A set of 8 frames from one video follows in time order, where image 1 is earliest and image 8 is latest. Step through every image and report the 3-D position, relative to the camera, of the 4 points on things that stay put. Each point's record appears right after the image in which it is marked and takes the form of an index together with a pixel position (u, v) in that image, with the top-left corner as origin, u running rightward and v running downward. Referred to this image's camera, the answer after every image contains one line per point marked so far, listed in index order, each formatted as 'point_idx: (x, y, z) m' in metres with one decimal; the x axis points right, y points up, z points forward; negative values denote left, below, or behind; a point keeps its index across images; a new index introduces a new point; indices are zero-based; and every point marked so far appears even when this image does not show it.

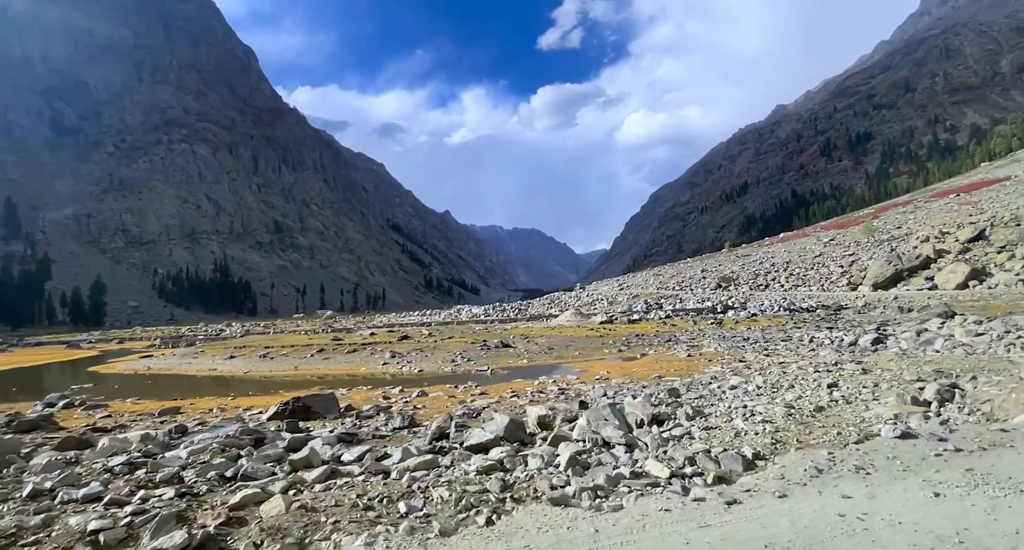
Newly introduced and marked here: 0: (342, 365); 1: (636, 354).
0: (-6.5, -3.4, +18.4) m
1: (+4.4, -2.9, +17.6) m
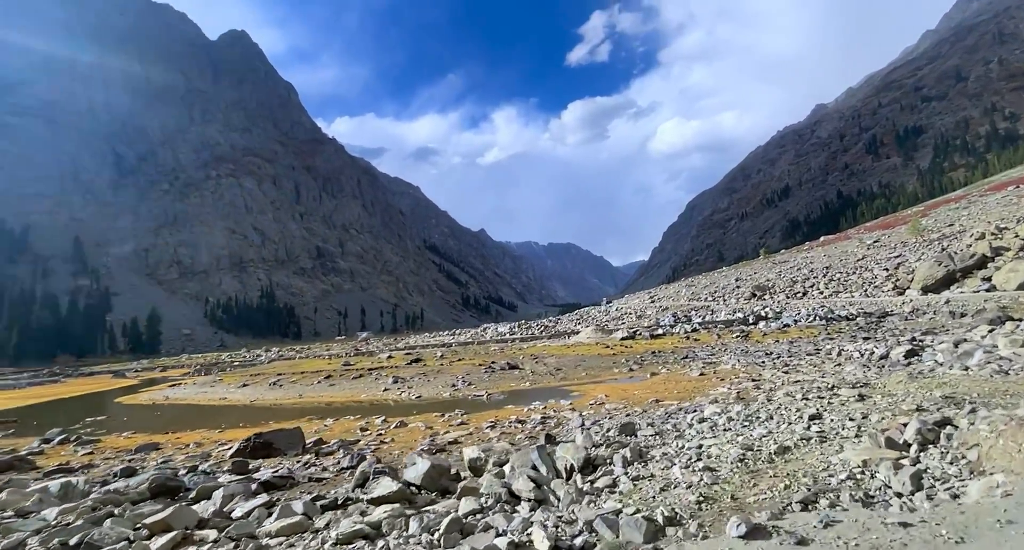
0: (-6.3, -4.4, +18.2) m
1: (+4.5, -3.4, +16.6) m
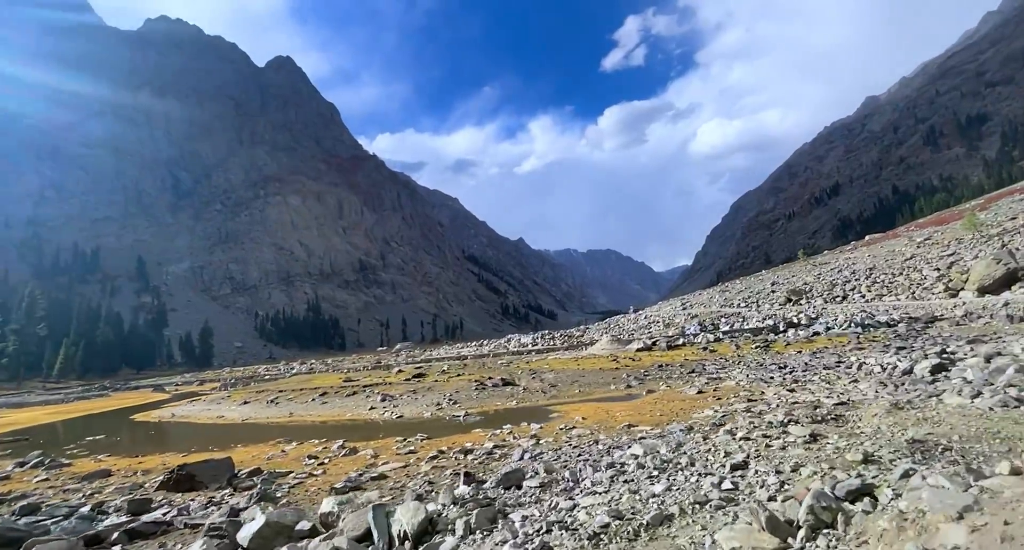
0: (-6.6, -4.9, +17.7) m
1: (+4.0, -3.7, +15.3) m
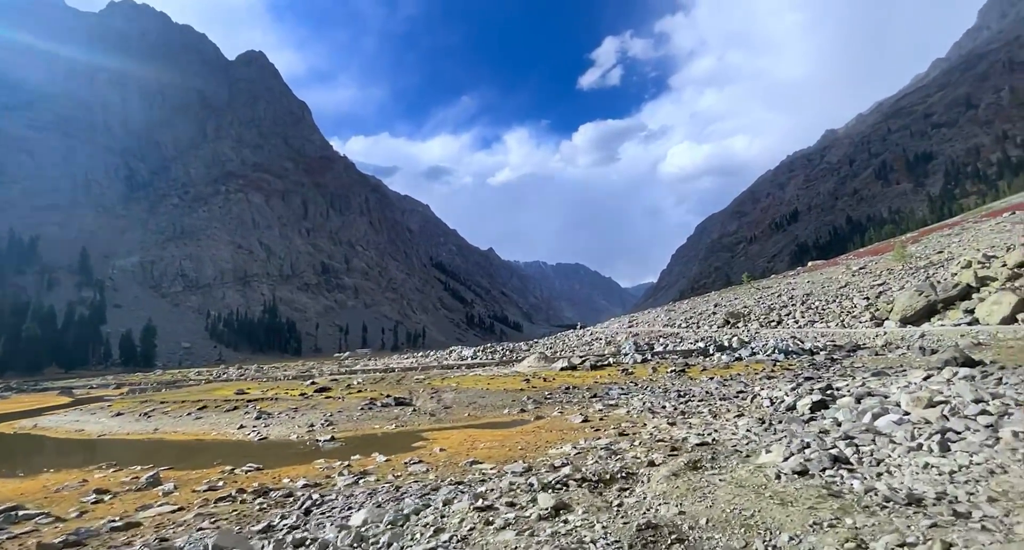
0: (-10.2, -5.0, +16.0) m
1: (+0.5, -4.2, +14.3) m
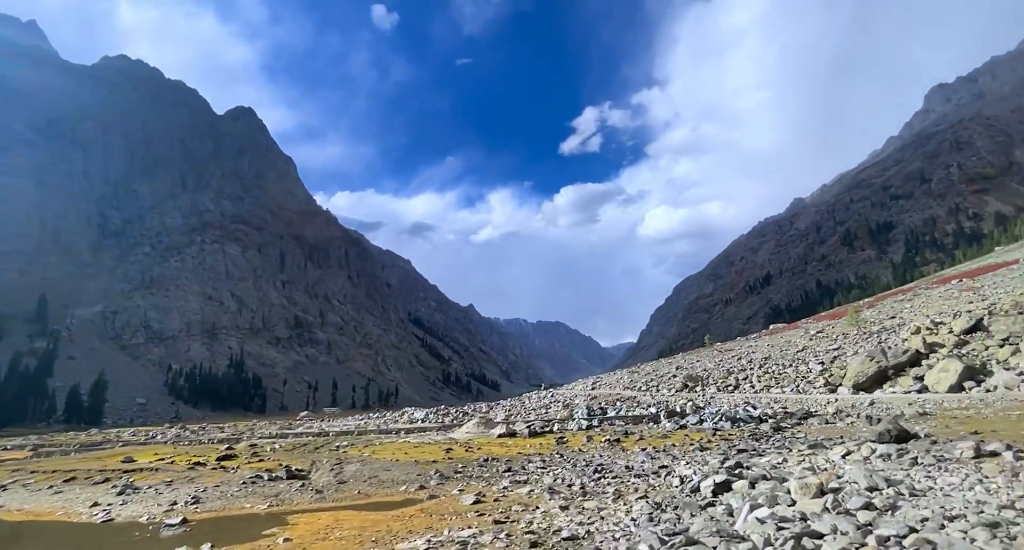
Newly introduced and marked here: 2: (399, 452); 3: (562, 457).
0: (-13.1, -6.6, +13.9) m
1: (-2.4, -5.8, +12.7) m
2: (-4.5, -7.1, +19.7) m
3: (+1.8, -6.4, +17.3) m
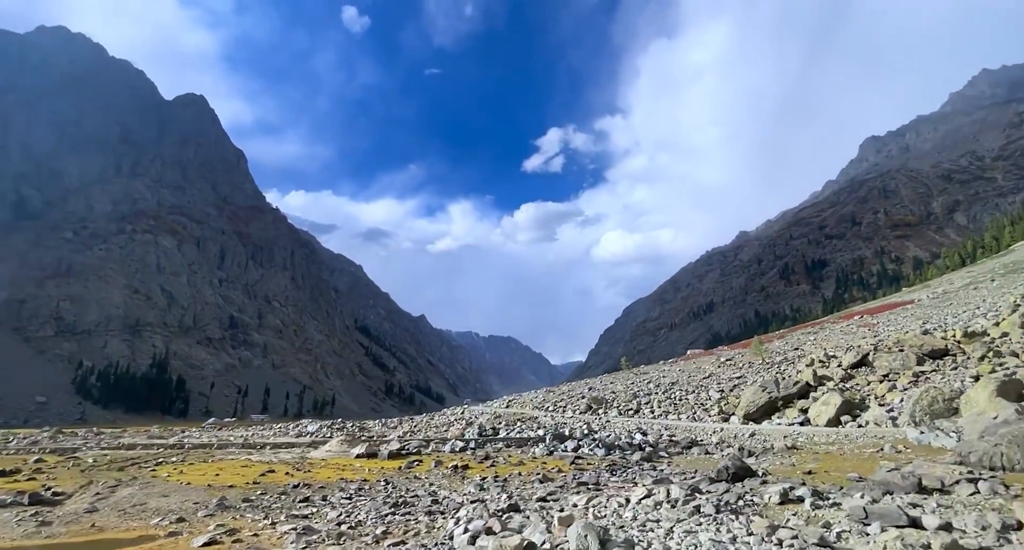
0: (-18.4, -5.7, +10.8) m
1: (-7.5, -5.6, +10.6) m
2: (-10.4, -6.9, +17.2) m
3: (-3.9, -6.6, +15.5) m
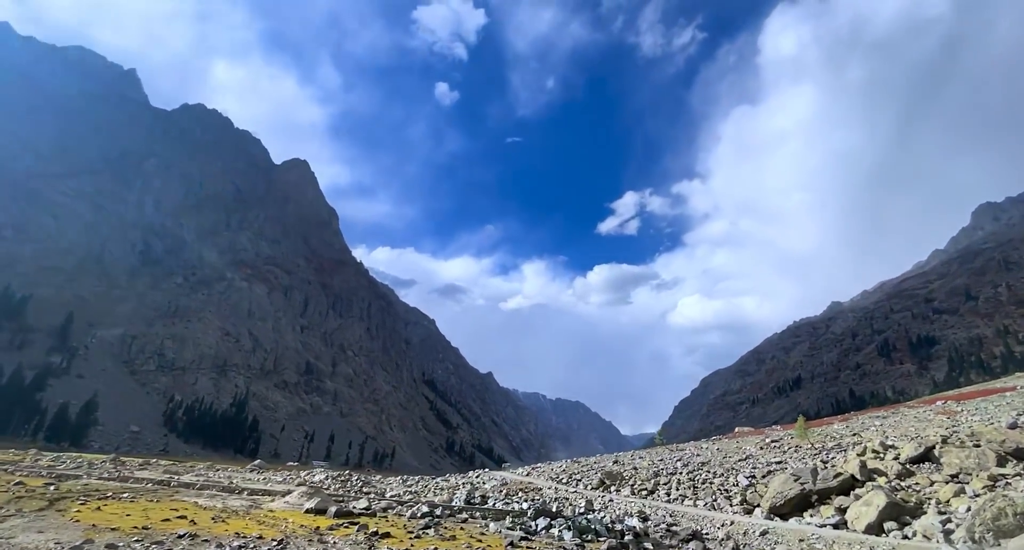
0: (-21.7, -5.9, +11.8) m
1: (-10.9, -6.1, +10.0) m
2: (-12.8, -8.1, +16.8) m
3: (-6.7, -7.8, +14.2) m
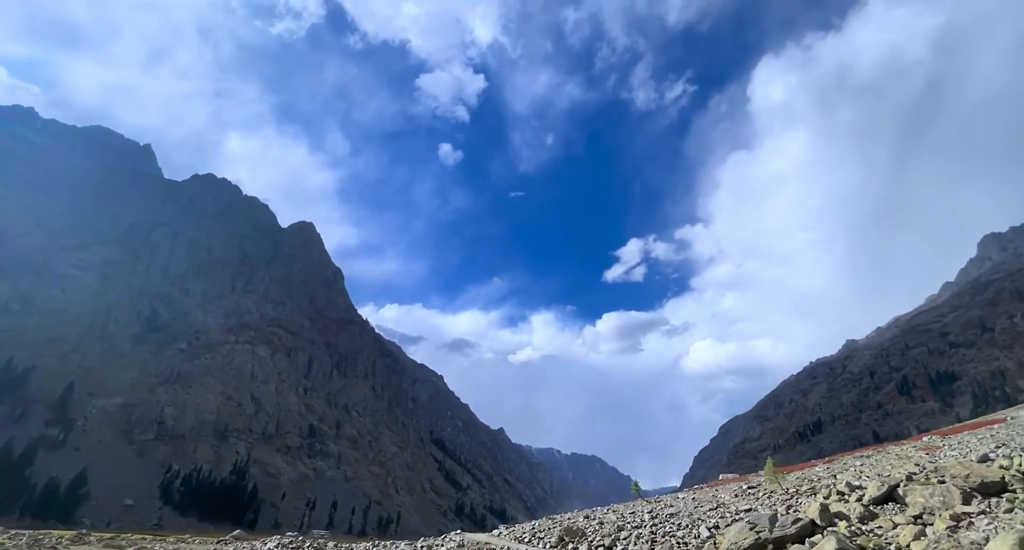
0: (-25.7, -7.6, +11.0) m
1: (-15.0, -7.1, +9.0) m
2: (-16.7, -9.9, +15.6) m
3: (-10.6, -9.1, +12.9) m
